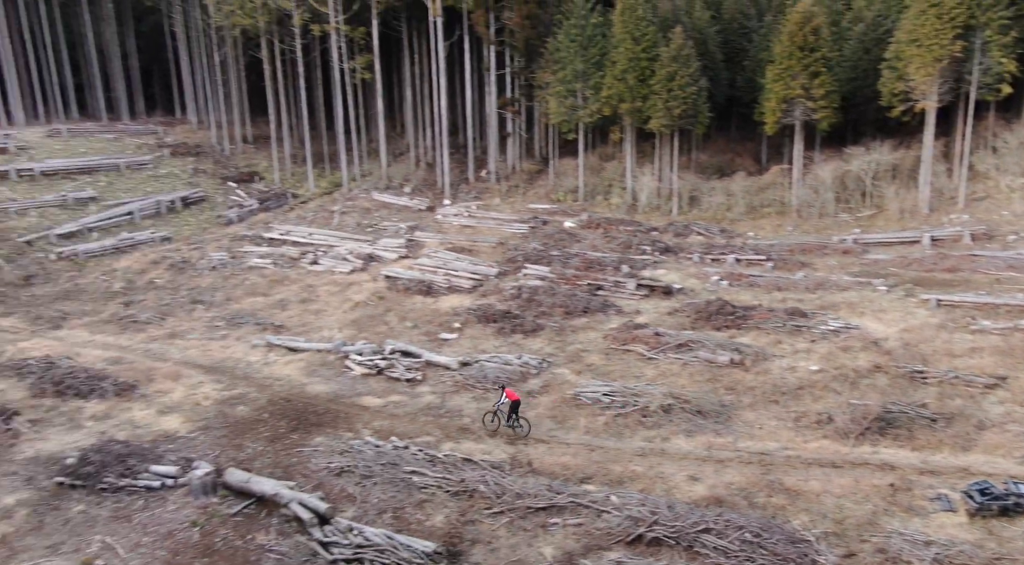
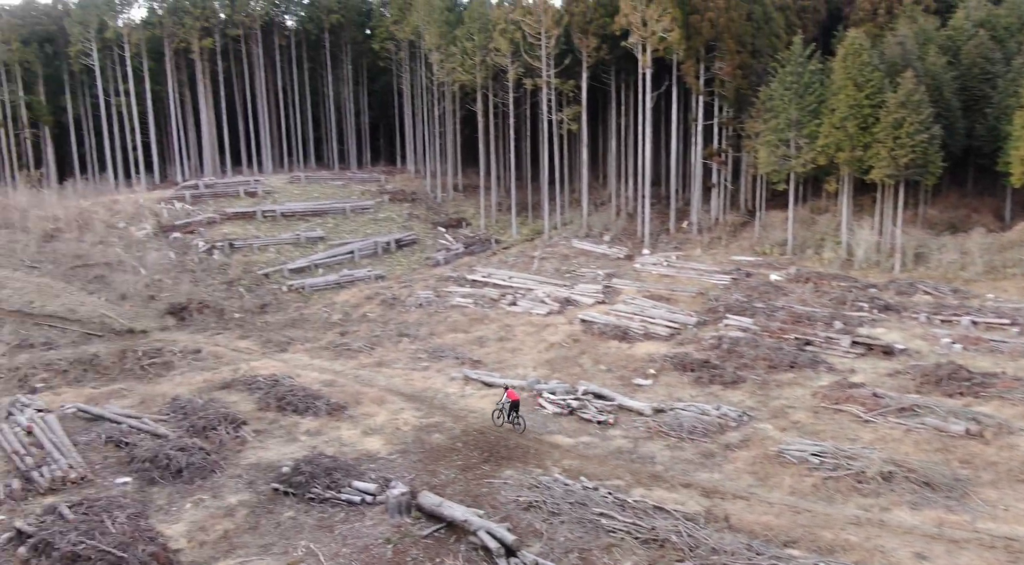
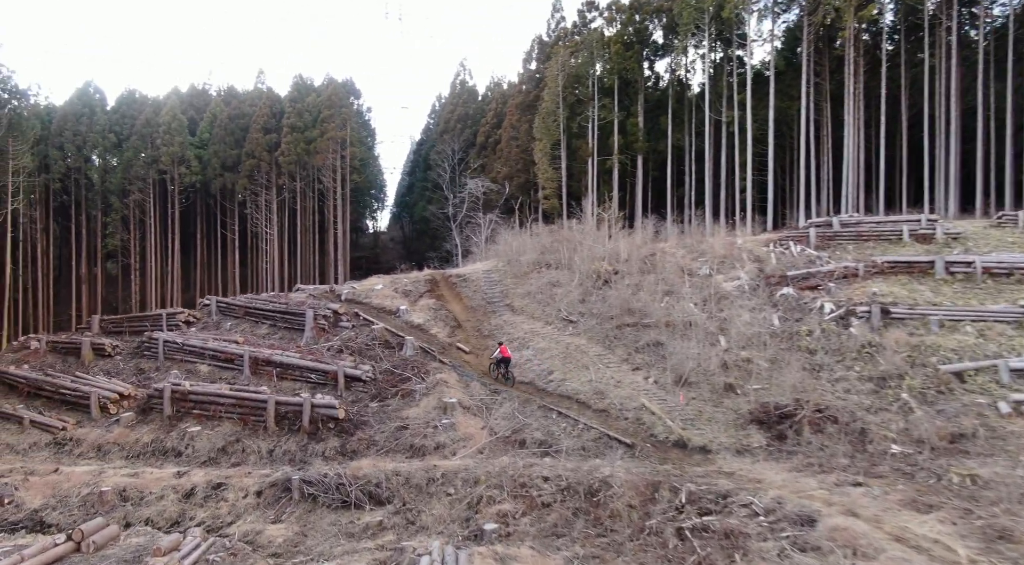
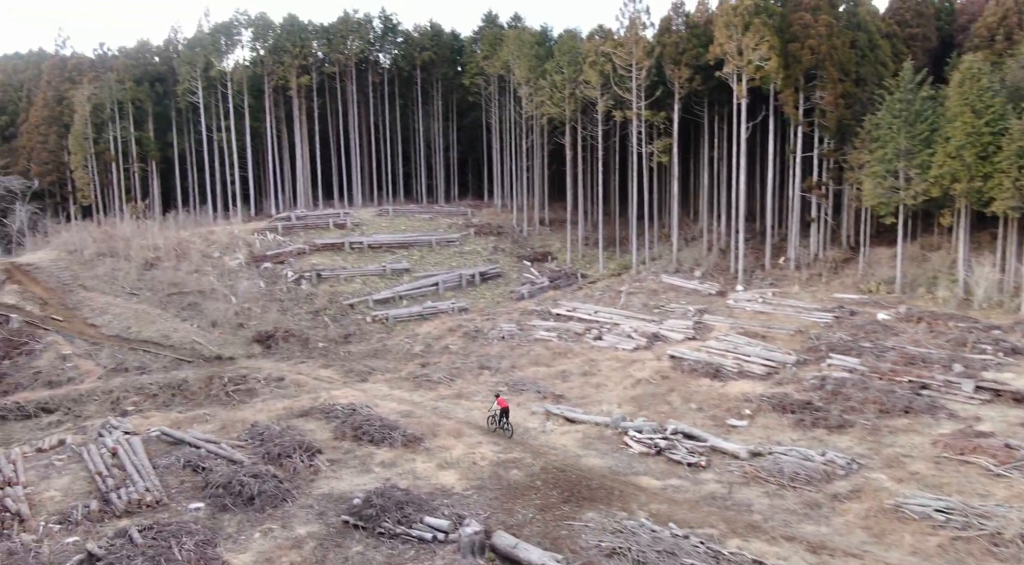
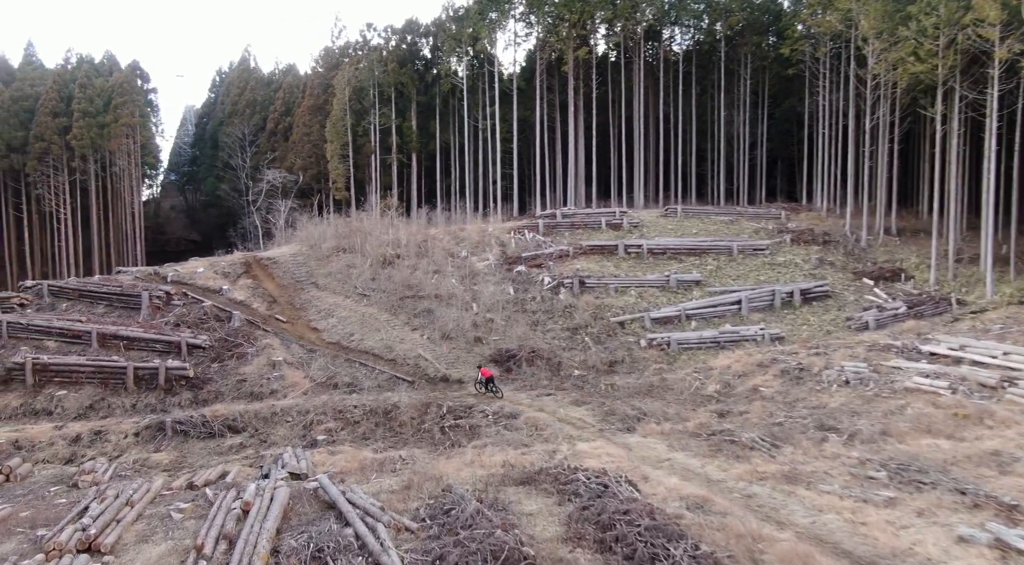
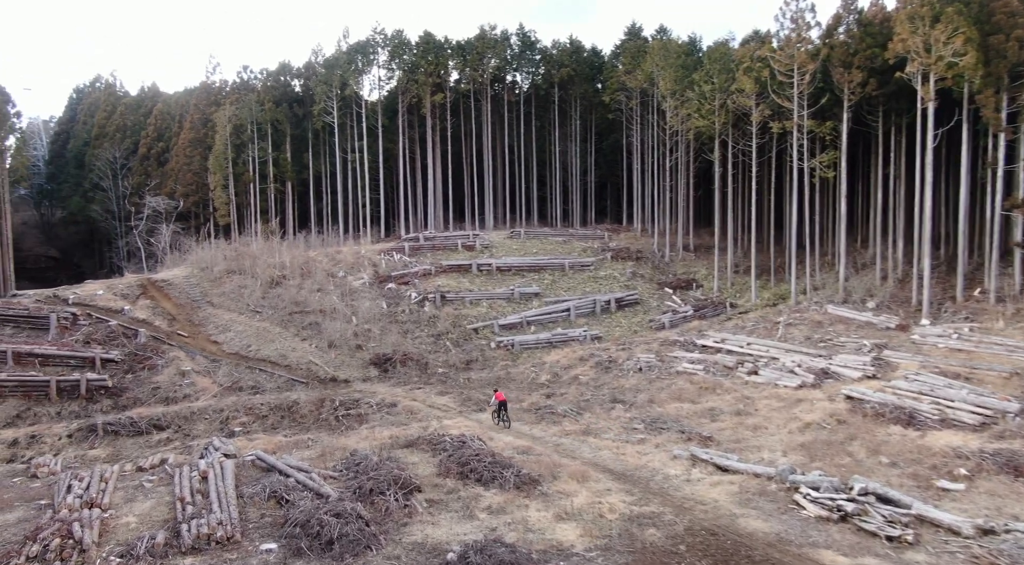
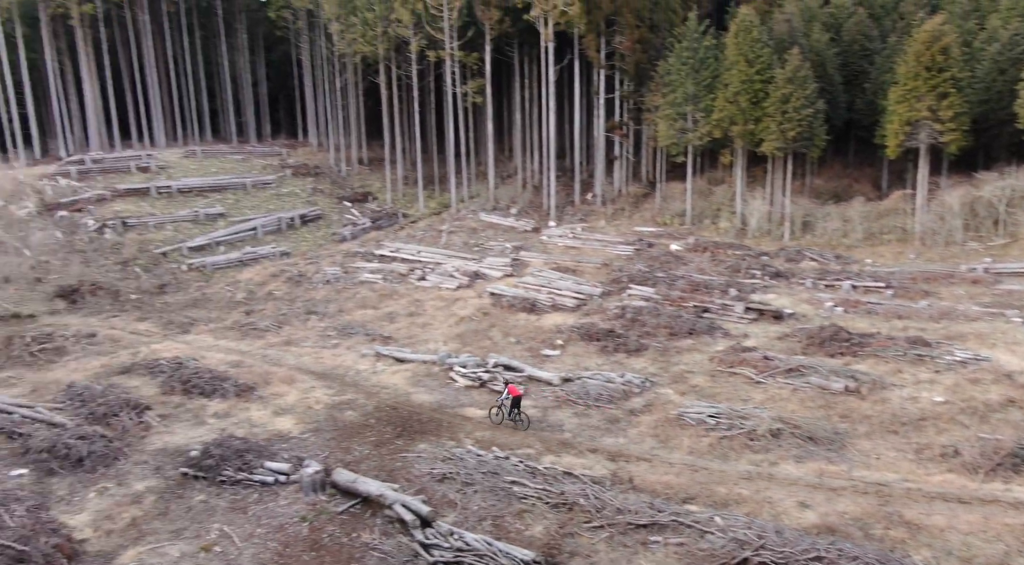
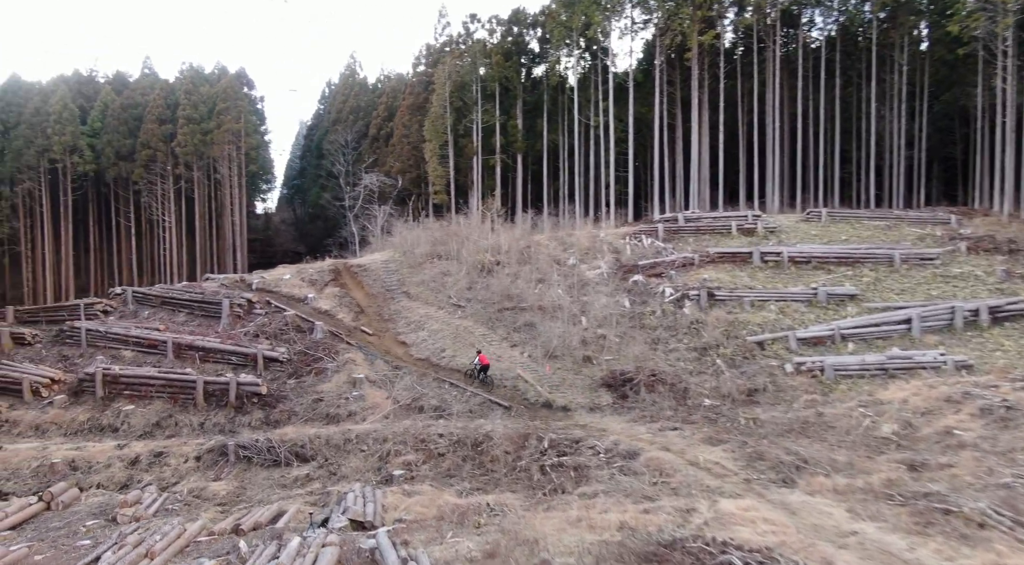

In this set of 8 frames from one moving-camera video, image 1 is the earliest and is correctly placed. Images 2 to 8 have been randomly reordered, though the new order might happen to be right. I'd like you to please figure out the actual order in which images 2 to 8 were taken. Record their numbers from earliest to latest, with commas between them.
7, 2, 4, 6, 5, 8, 3
